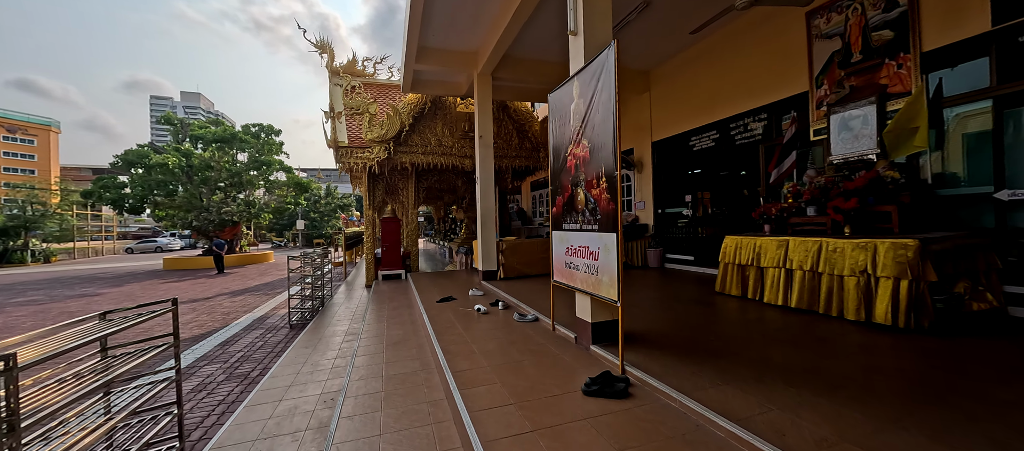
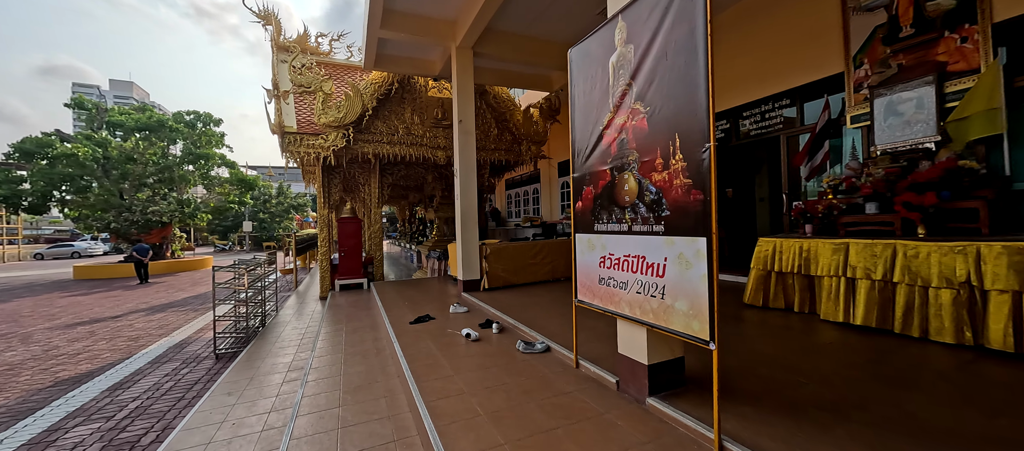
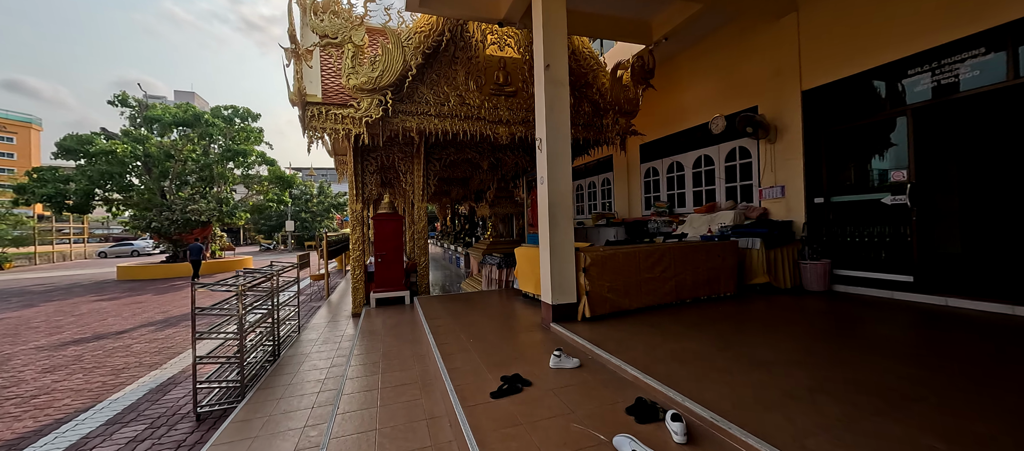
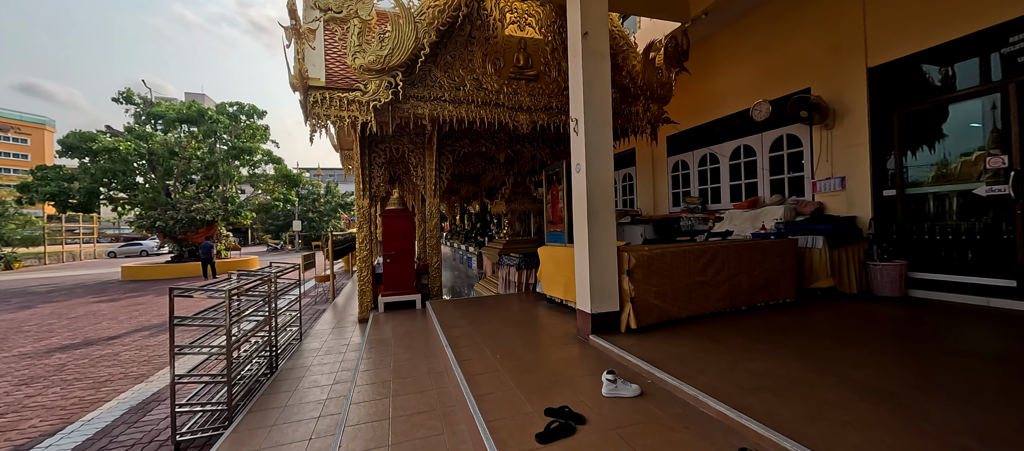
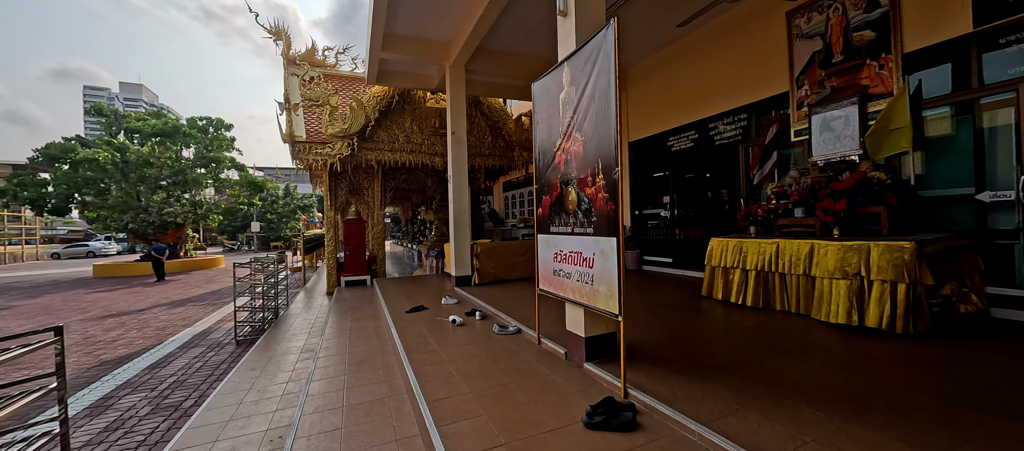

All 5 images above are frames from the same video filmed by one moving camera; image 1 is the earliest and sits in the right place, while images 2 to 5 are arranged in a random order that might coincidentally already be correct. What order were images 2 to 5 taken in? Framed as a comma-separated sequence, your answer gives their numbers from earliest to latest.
5, 2, 3, 4
